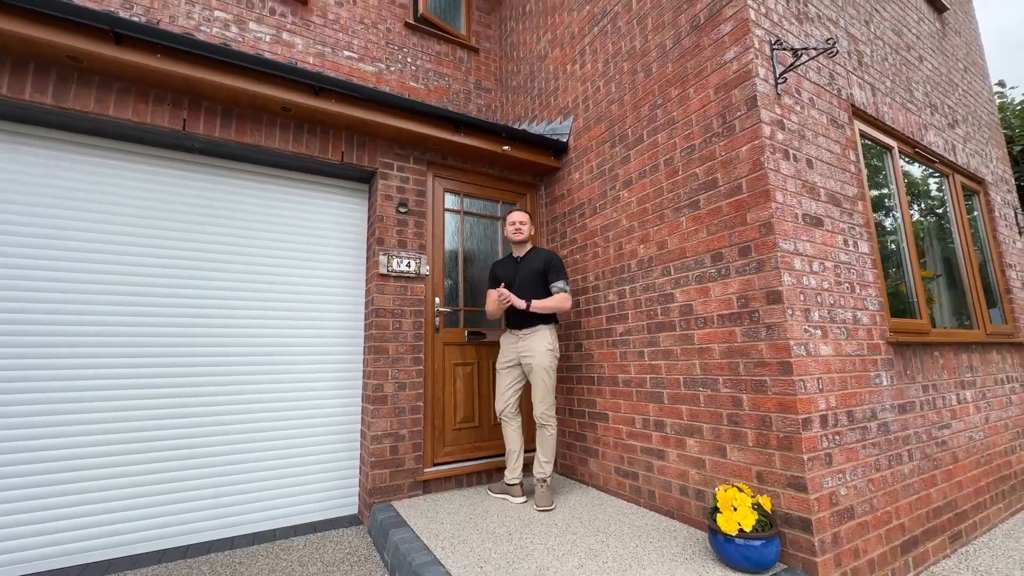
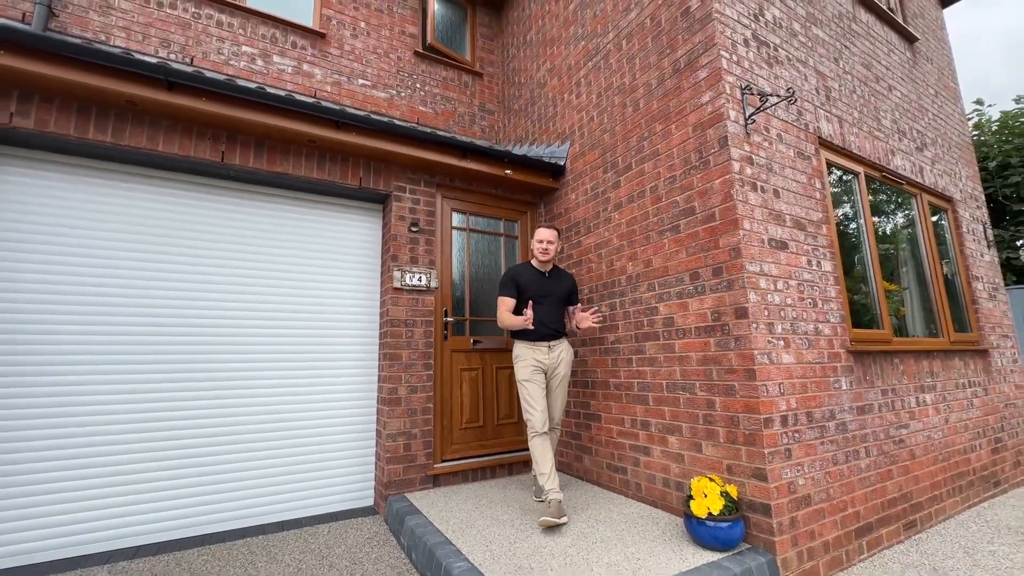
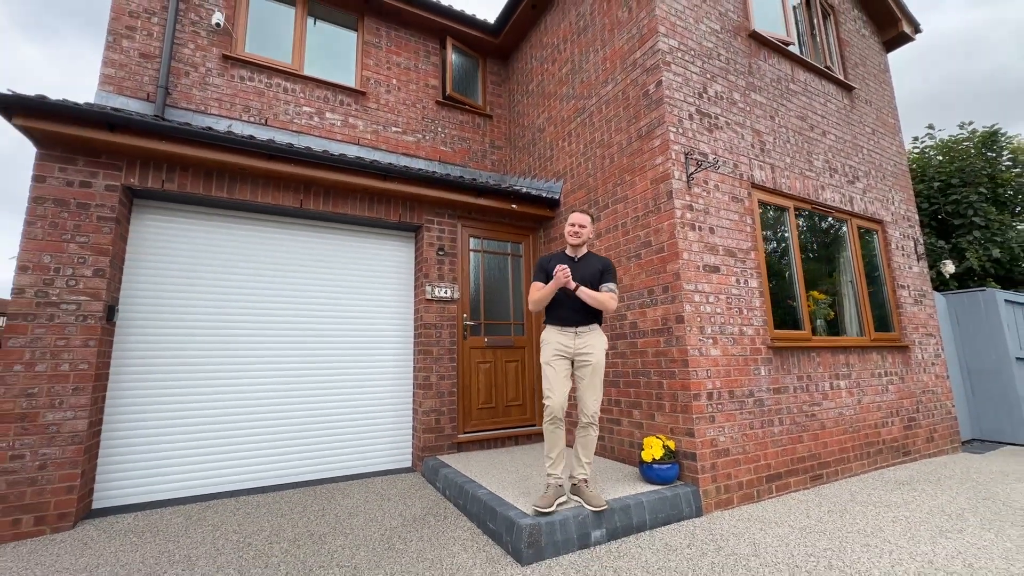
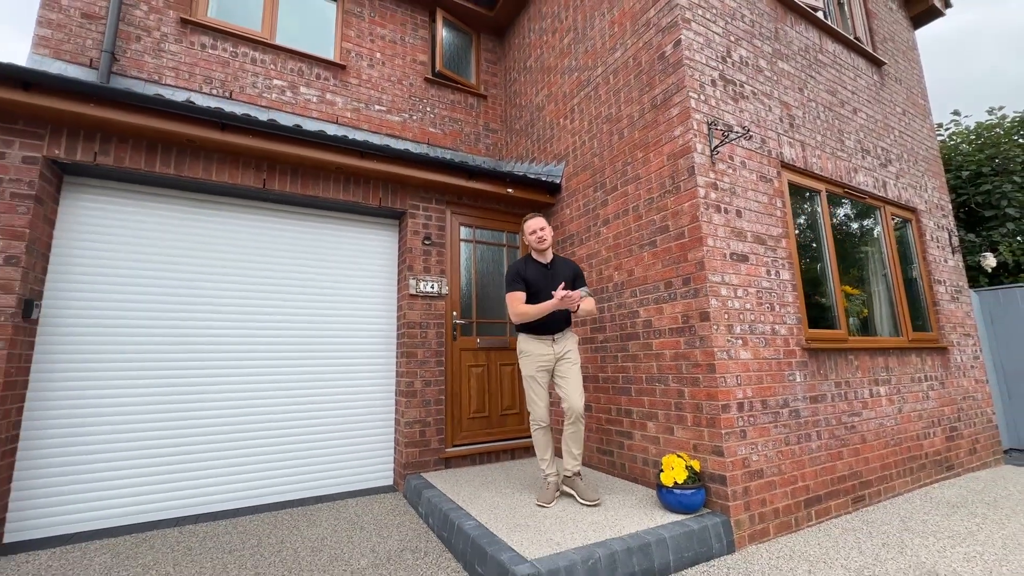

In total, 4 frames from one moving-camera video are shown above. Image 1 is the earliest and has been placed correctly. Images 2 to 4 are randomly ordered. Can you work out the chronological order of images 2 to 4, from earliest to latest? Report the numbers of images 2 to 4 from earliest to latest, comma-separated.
2, 4, 3
